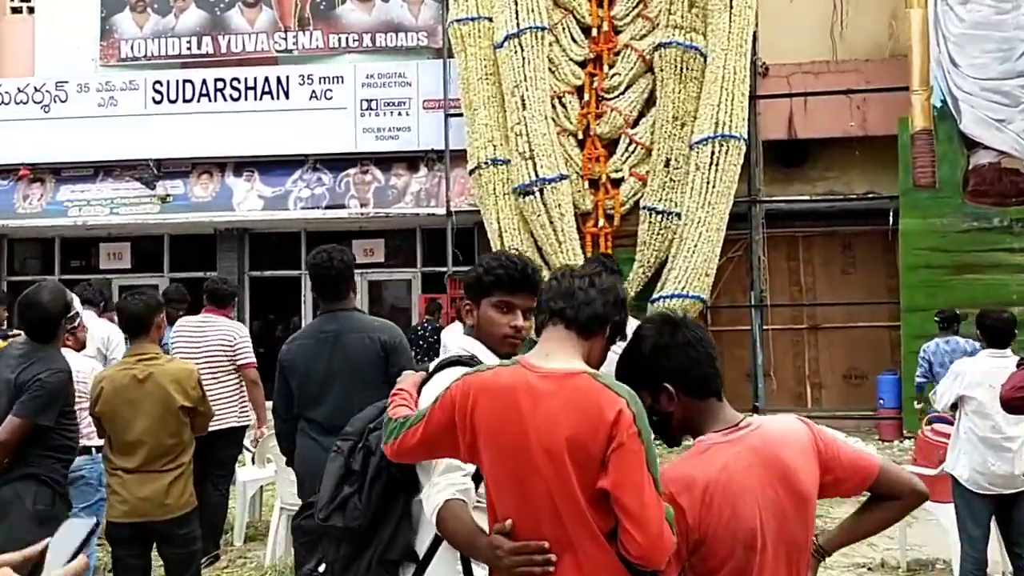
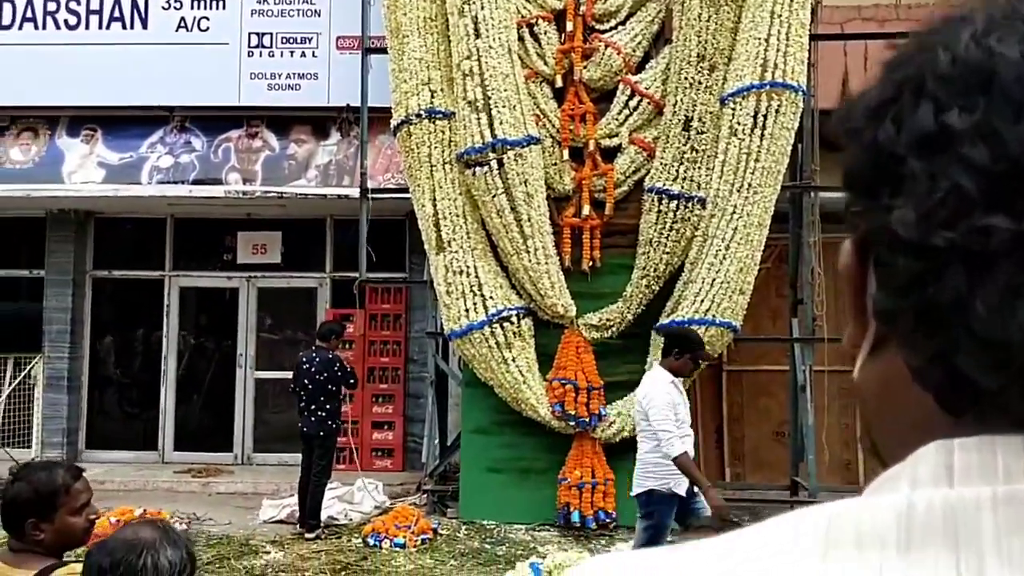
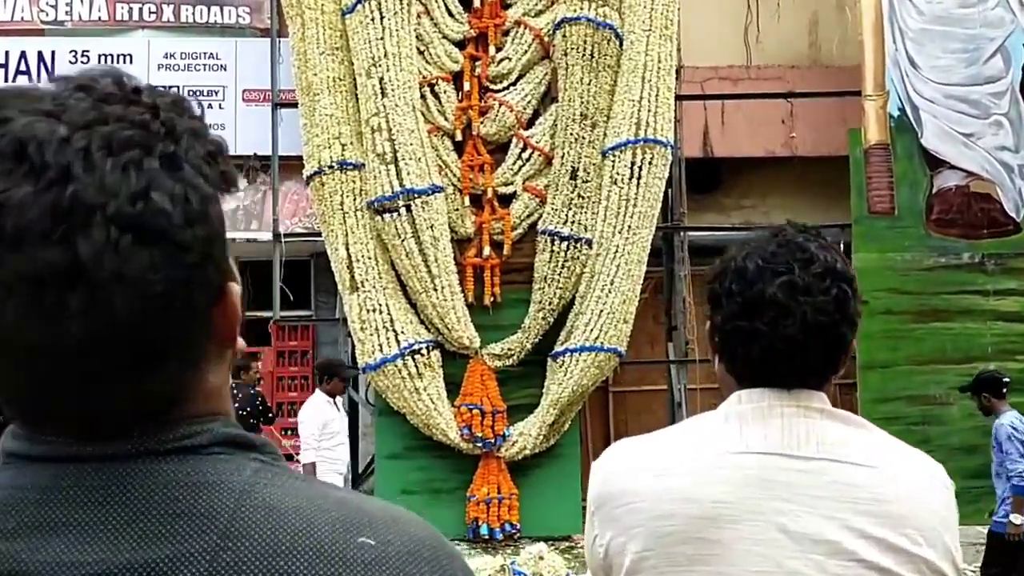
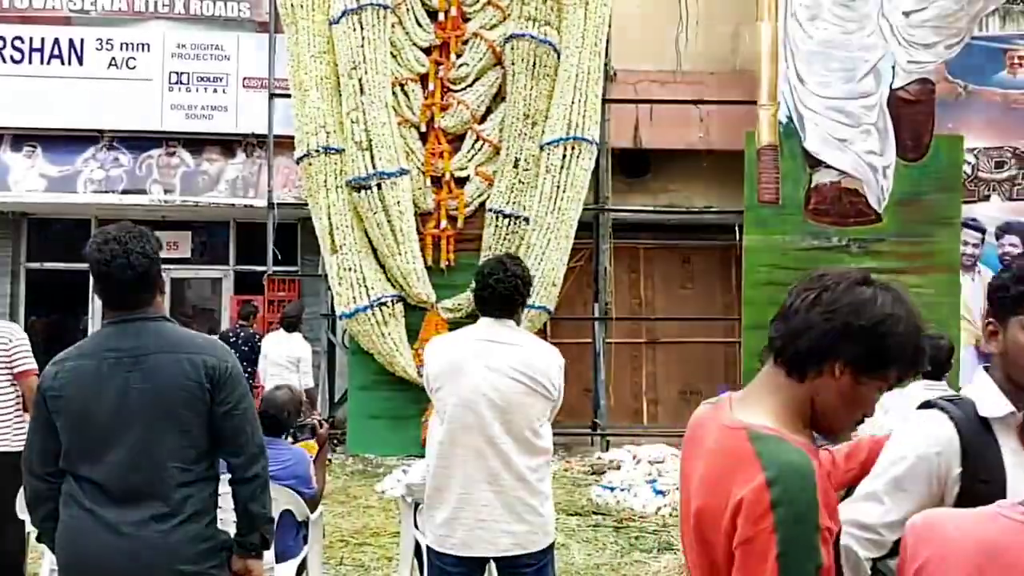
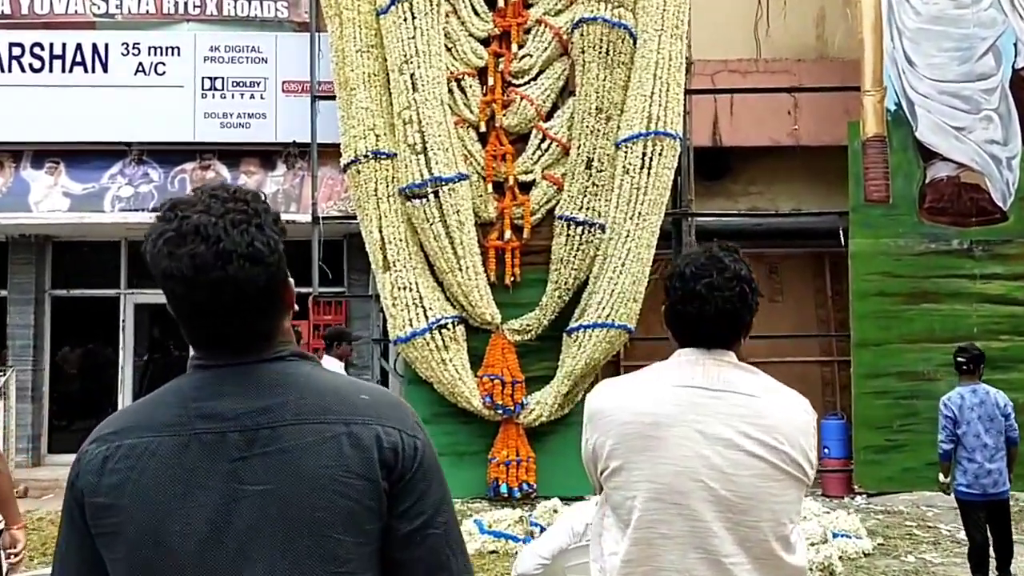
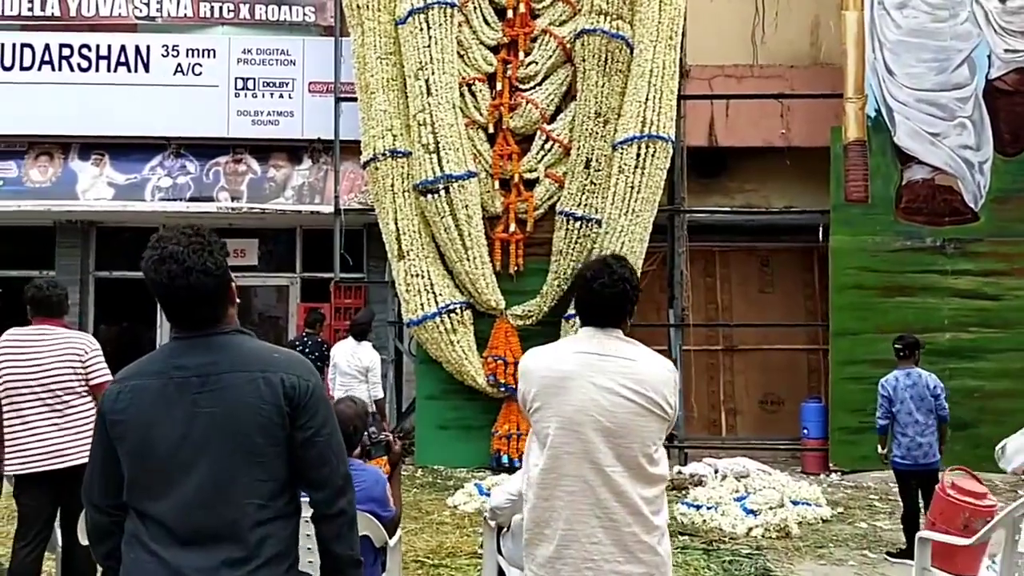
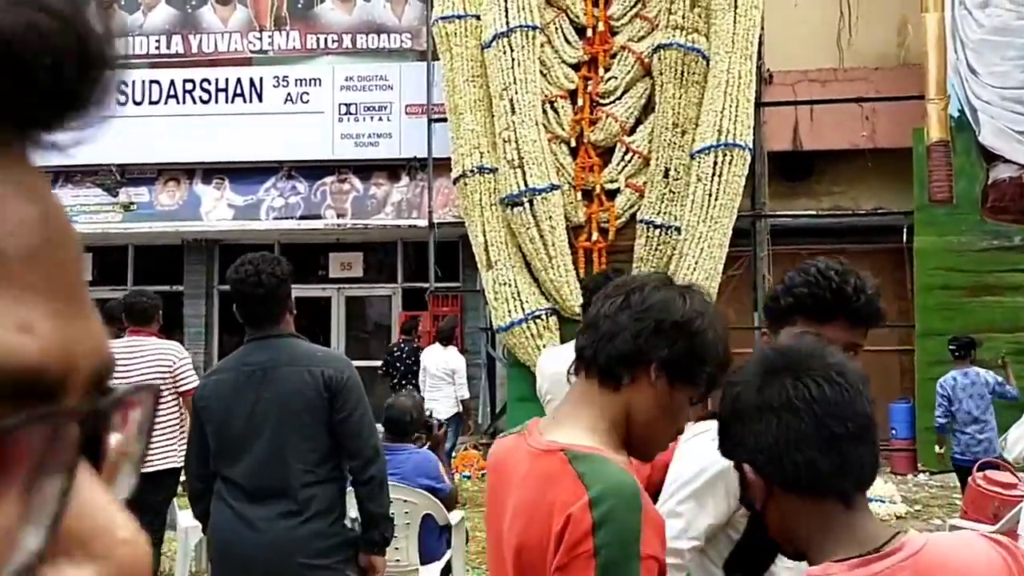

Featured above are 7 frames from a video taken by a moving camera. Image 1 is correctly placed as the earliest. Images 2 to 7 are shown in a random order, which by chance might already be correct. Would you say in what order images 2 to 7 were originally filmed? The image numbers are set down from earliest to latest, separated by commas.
7, 4, 6, 5, 3, 2
